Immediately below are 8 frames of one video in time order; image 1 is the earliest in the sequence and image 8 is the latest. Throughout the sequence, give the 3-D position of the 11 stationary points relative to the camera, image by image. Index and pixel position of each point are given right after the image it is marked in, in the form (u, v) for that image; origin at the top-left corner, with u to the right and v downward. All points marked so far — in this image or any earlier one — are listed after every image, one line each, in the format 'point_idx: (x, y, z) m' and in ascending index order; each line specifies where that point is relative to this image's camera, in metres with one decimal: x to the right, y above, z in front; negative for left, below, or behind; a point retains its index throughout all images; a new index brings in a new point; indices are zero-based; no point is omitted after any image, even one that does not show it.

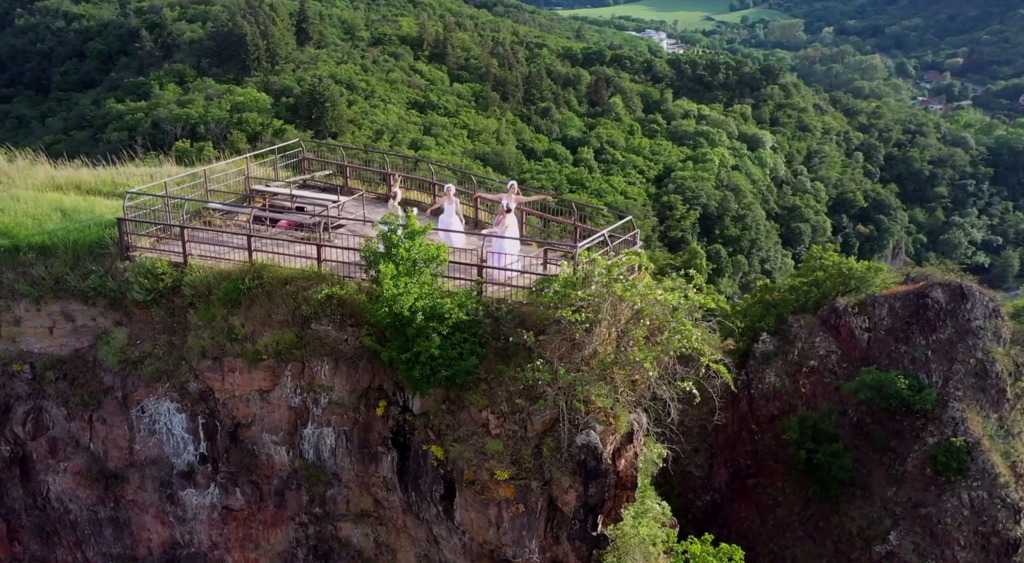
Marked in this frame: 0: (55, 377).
0: (-6.6, -1.4, +11.0) m
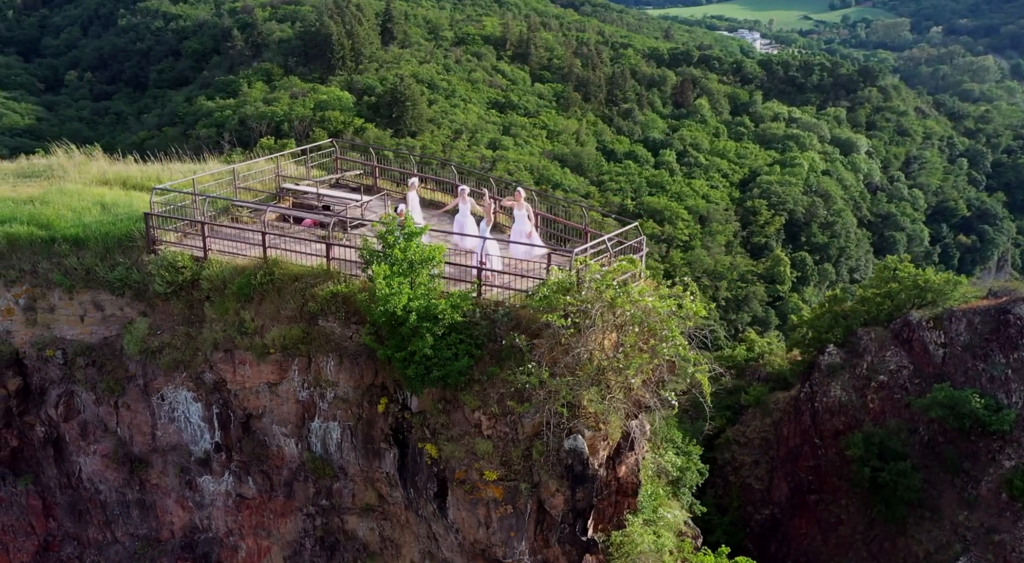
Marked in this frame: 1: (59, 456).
0: (-6.4, -1.2, +11.5) m
1: (-7.4, -2.9, +12.6) m
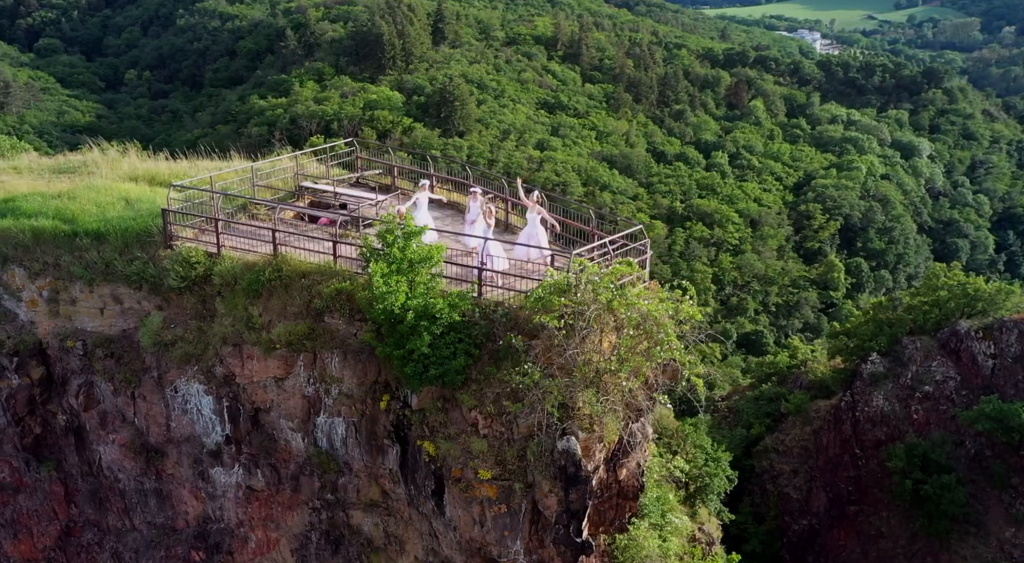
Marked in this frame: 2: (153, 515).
0: (-6.3, -1.1, +11.8) m
1: (-7.3, -2.8, +13.0) m
2: (-5.9, -3.9, +12.7) m
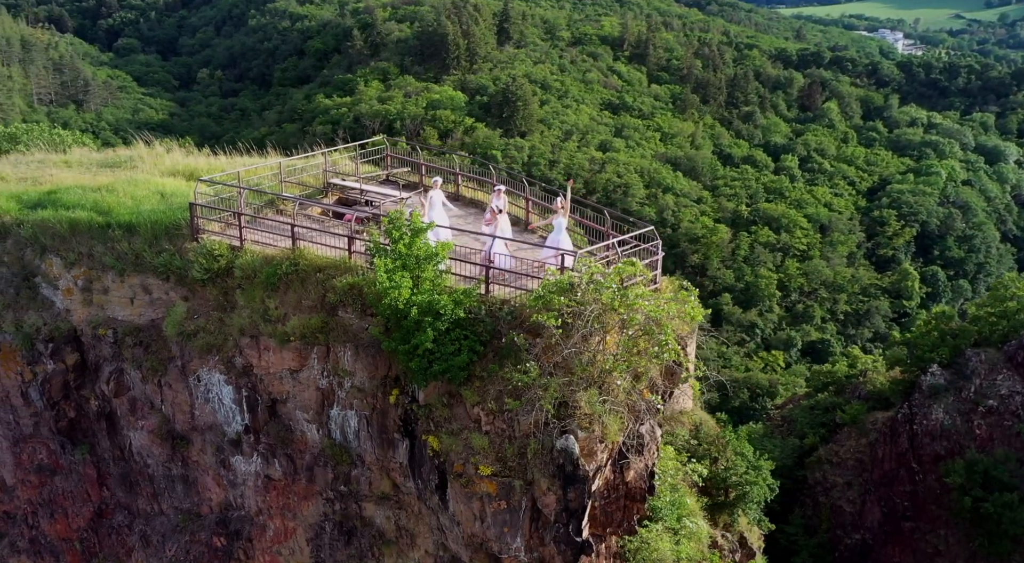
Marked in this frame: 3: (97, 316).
0: (-6.0, -1.0, +12.2) m
1: (-7.0, -2.6, +13.4) m
2: (-5.6, -3.7, +13.0) m
3: (-6.8, -0.6, +12.6) m
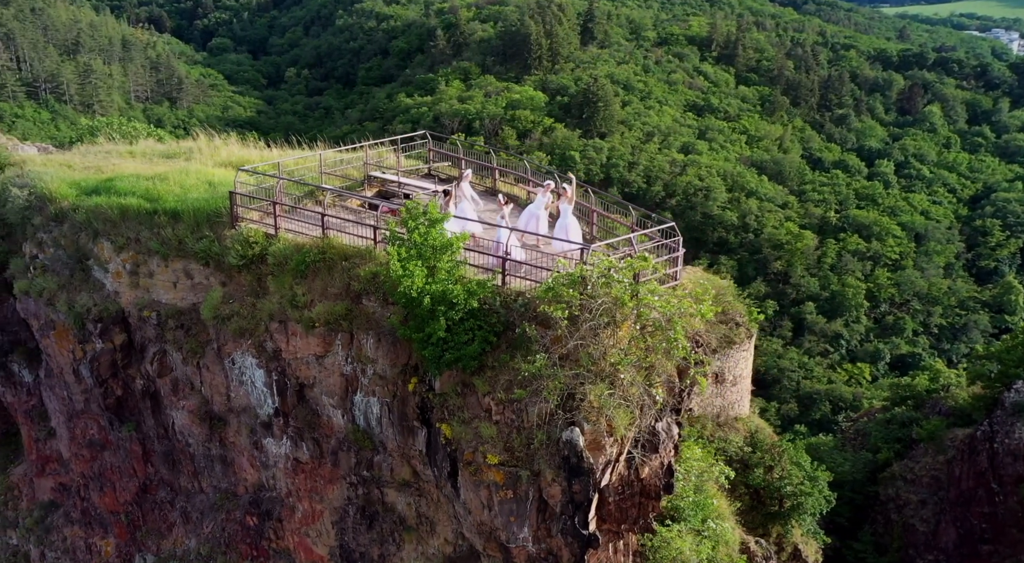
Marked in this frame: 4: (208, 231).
0: (-5.6, -0.7, +12.7) m
1: (-6.5, -2.3, +14.0) m
2: (-5.2, -3.5, +13.5) m
3: (-6.3, -0.3, +13.1) m
4: (-4.9, +0.8, +12.4) m
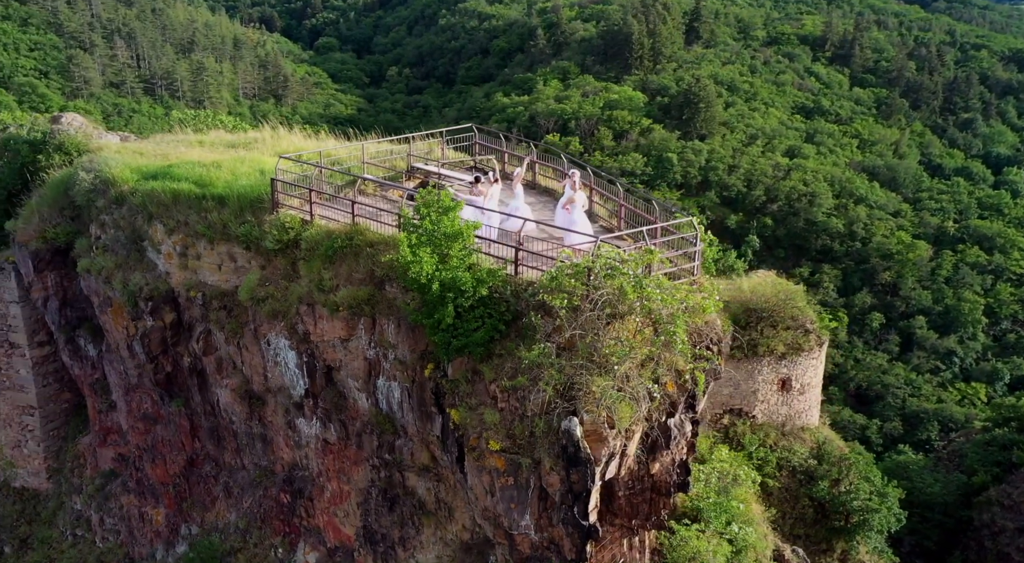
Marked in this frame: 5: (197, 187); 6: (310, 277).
0: (-5.1, -0.4, +13.2) m
1: (-5.9, -2.0, +14.6) m
2: (-4.7, -3.2, +14.0) m
3: (-5.8, 0.0, +13.7) m
4: (-4.4, +1.1, +12.8) m
5: (-5.7, +1.7, +13.9) m
6: (-2.9, +0.1, +11.2) m
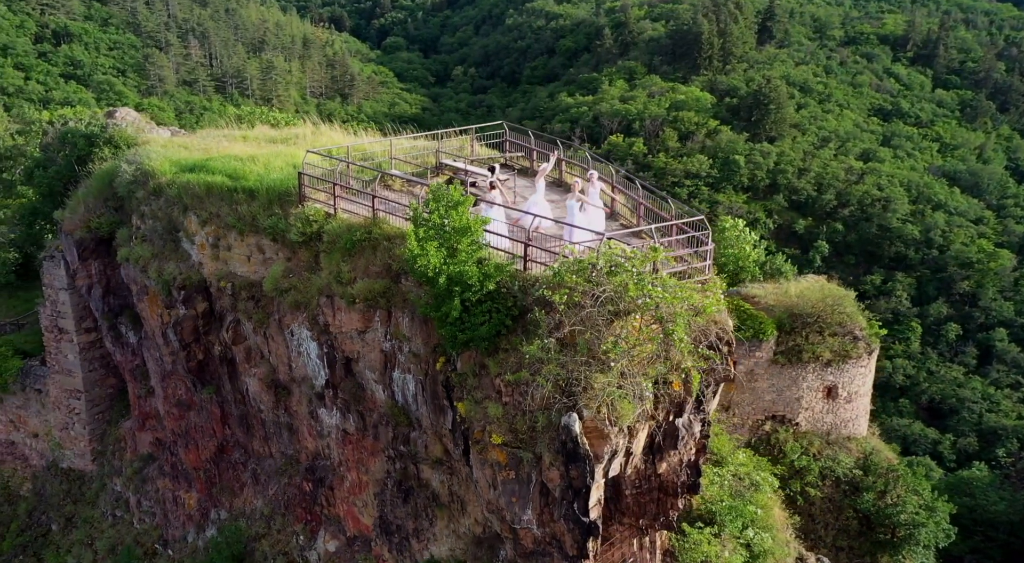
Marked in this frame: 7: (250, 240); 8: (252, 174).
0: (-4.7, -0.3, +13.6) m
1: (-5.5, -1.8, +14.9) m
2: (-4.4, -3.1, +14.3) m
3: (-5.3, +0.2, +14.1) m
4: (-4.0, +1.2, +13.1) m
5: (-5.3, +1.9, +14.2) m
6: (-2.7, +0.2, +11.4) m
7: (-4.6, +0.7, +13.5) m
8: (-4.9, +2.0, +14.4) m
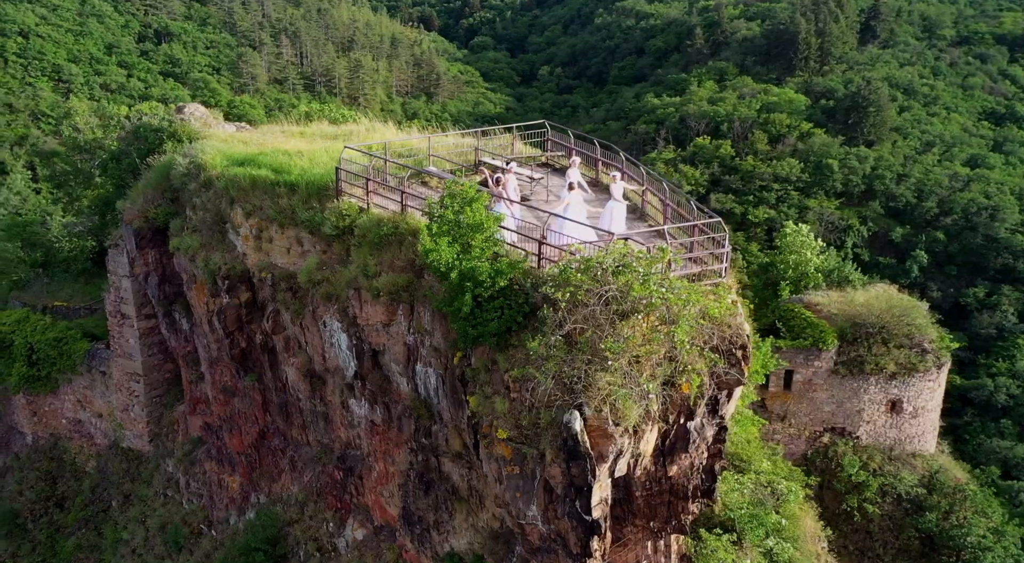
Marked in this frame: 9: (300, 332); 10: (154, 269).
0: (-4.2, -0.1, +14.0) m
1: (-4.9, -1.6, +15.4) m
2: (-3.8, -2.9, +14.7) m
3: (-4.7, +0.4, +14.5) m
4: (-3.4, +1.4, +13.5) m
5: (-4.6, +2.1, +14.7) m
6: (-2.3, +0.3, +11.7) m
7: (-4.0, +0.9, +13.9) m
8: (-4.2, +2.1, +14.8) m
9: (-3.9, -0.9, +13.8) m
10: (-9.0, +0.3, +19.2) m
